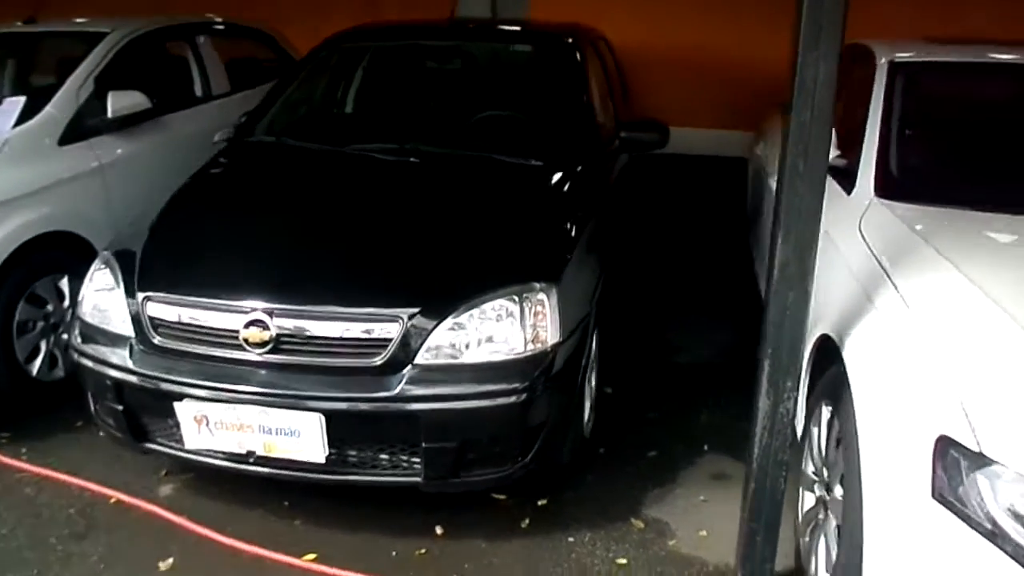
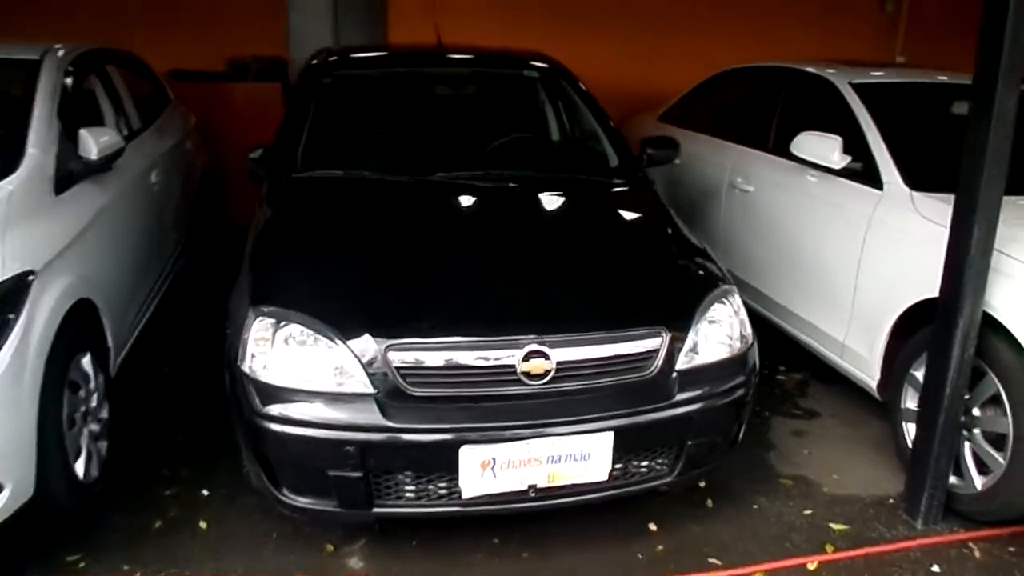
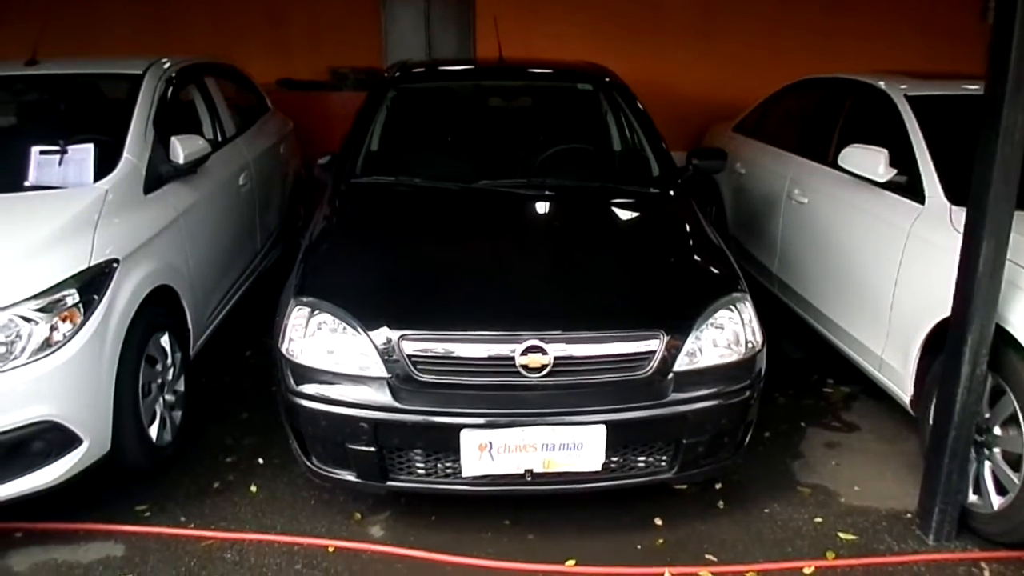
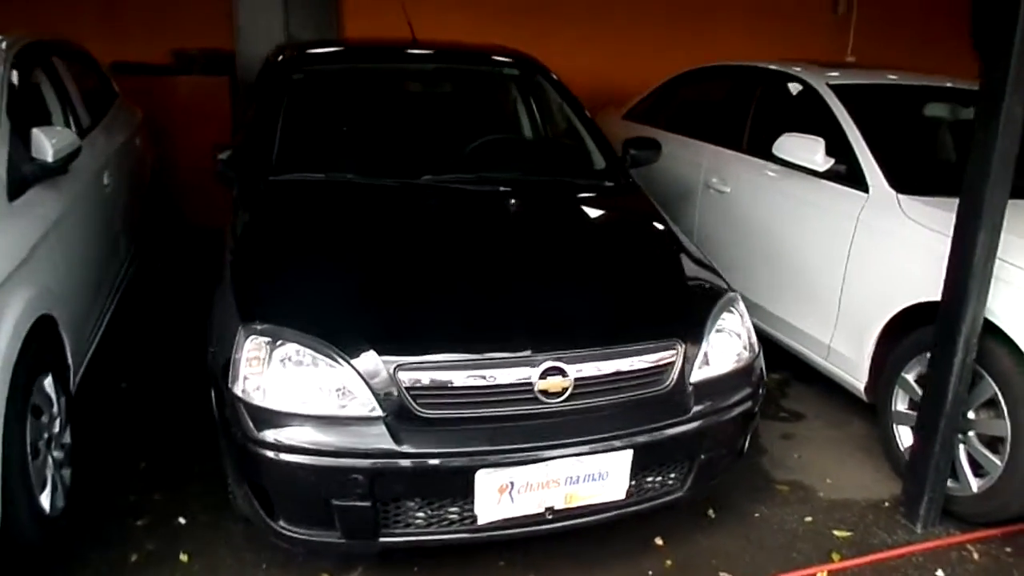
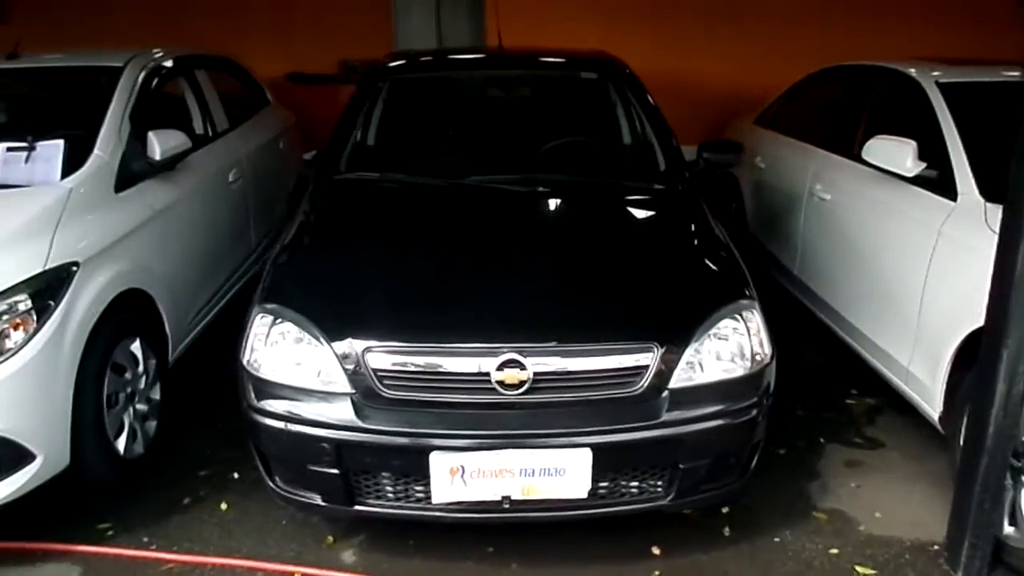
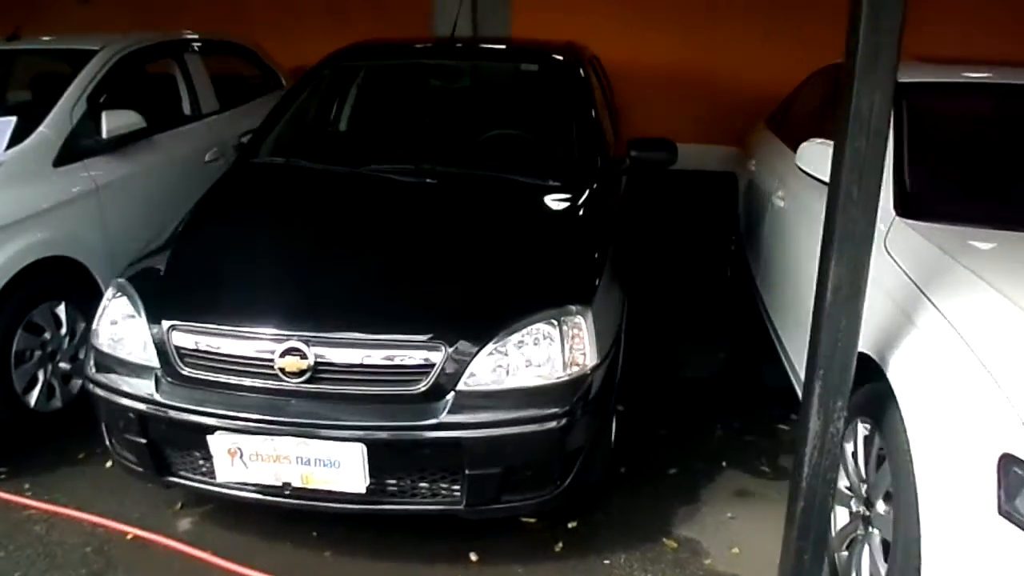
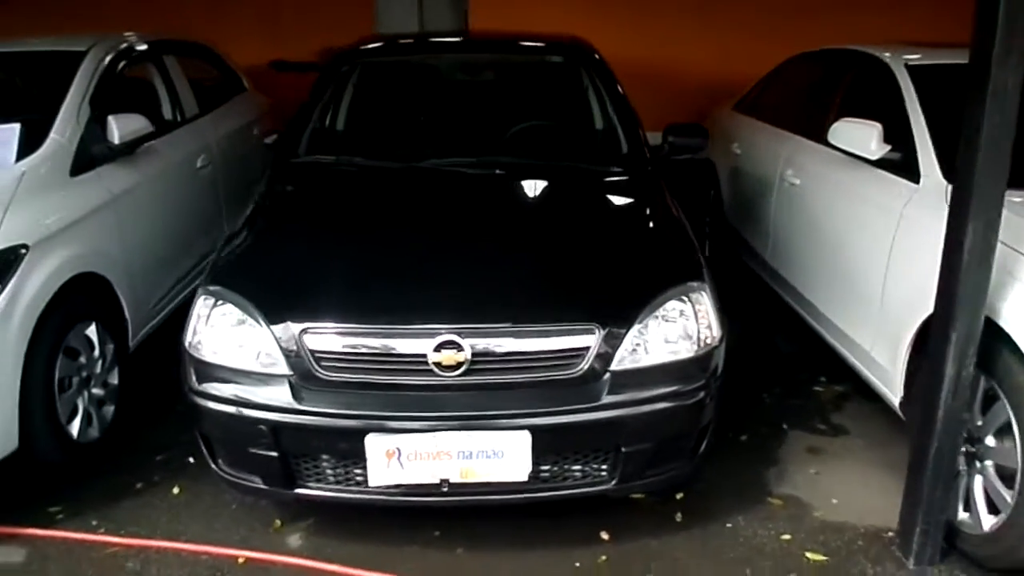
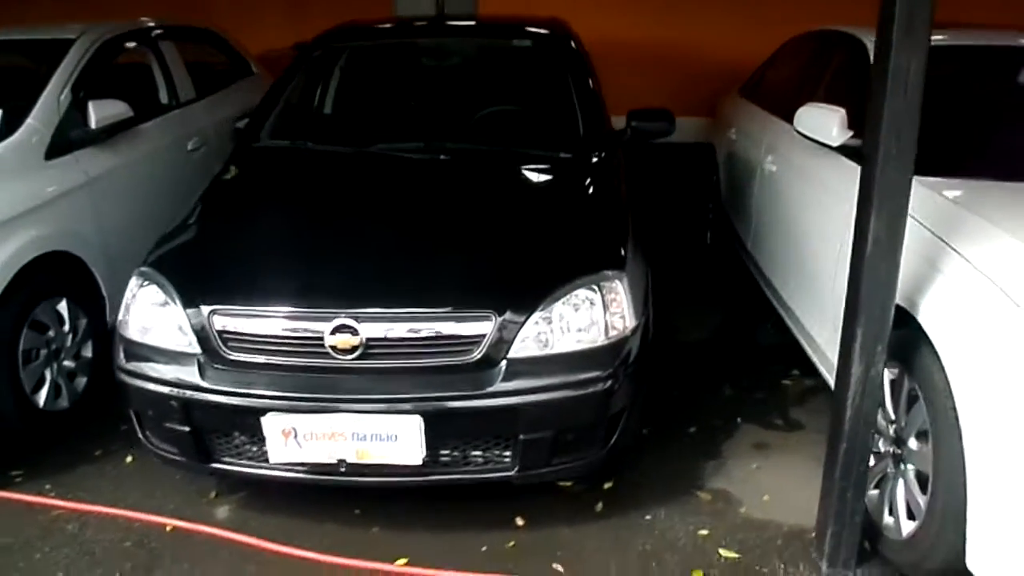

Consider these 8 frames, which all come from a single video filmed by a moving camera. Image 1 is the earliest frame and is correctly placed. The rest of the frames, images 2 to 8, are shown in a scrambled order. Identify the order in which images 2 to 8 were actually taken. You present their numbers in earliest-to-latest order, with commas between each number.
6, 8, 7, 5, 3, 2, 4
